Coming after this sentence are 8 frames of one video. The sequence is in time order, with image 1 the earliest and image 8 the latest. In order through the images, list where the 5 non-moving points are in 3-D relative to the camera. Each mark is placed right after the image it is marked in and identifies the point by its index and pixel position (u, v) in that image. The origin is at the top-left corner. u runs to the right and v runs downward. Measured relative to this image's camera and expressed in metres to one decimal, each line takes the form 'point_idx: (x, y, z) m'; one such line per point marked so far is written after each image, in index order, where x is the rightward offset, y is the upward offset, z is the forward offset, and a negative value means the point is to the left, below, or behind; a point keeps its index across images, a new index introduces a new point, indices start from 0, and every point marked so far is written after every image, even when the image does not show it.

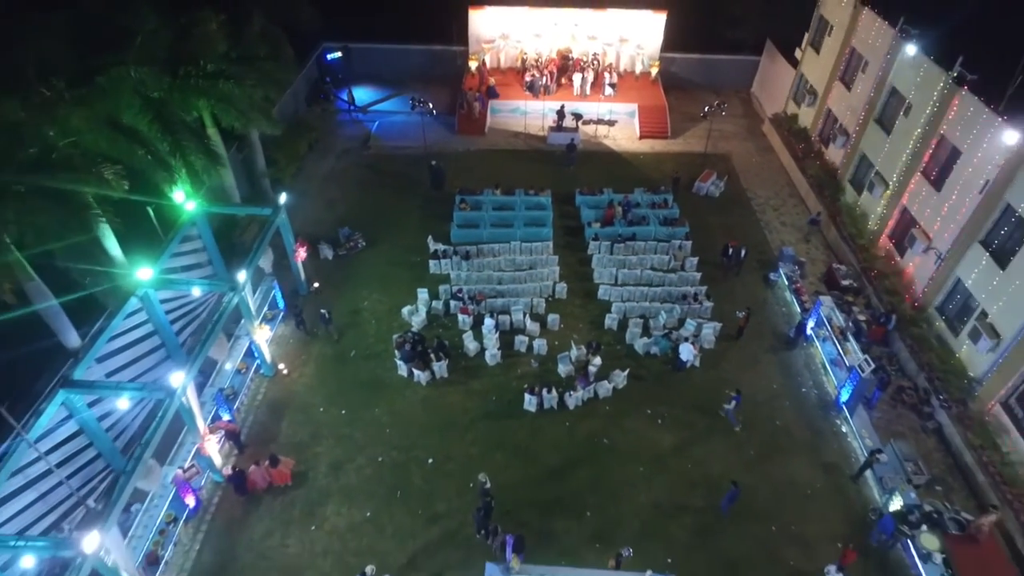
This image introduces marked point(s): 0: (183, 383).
0: (-11.2, -3.2, +17.1) m
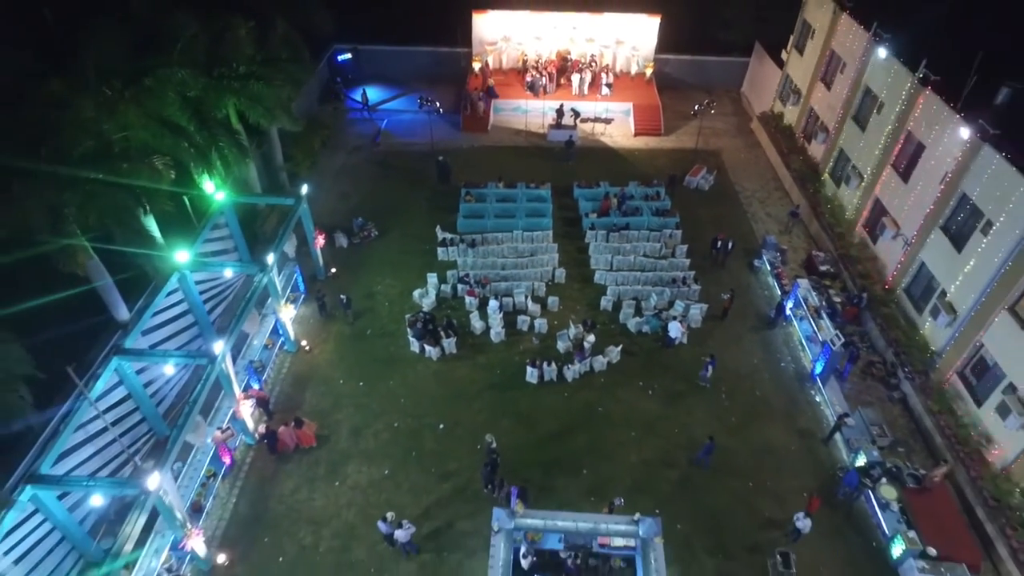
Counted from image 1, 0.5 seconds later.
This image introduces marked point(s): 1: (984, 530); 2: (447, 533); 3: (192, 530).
0: (-11.0, -2.4, +19.2) m
1: (+18.0, -9.3, +19.0) m
2: (-2.5, -9.5, +19.4) m
3: (-11.3, -8.5, +17.6) m
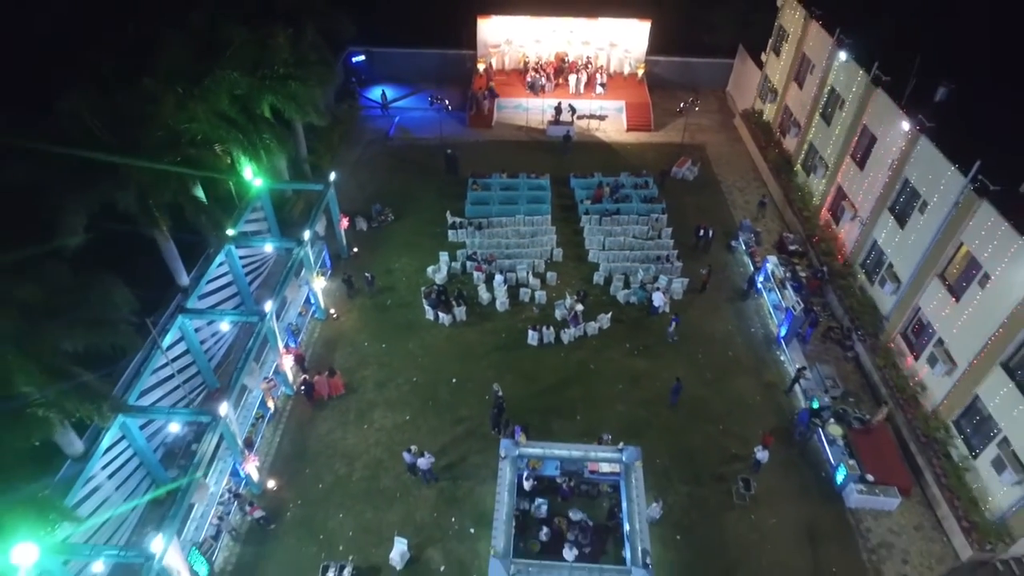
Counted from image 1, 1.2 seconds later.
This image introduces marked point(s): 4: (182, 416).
0: (-10.8, -1.0, +22.6) m
1: (+18.1, -7.9, +22.5) m
2: (-2.3, -8.1, +22.9) m
3: (-11.1, -7.1, +21.1) m
4: (-12.4, -4.8, +18.9) m
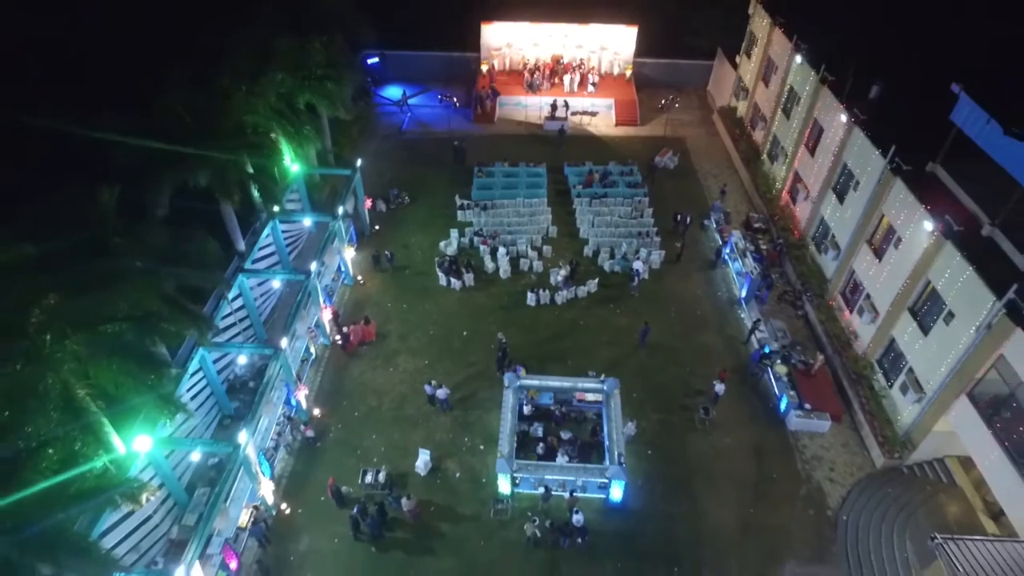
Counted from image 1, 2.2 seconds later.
0: (-10.7, +1.0, +27.5) m
1: (+18.3, -5.9, +27.3) m
2: (-2.2, -6.1, +27.7) m
3: (-11.0, -5.1, +25.9) m
4: (-12.3, -2.8, +23.7) m
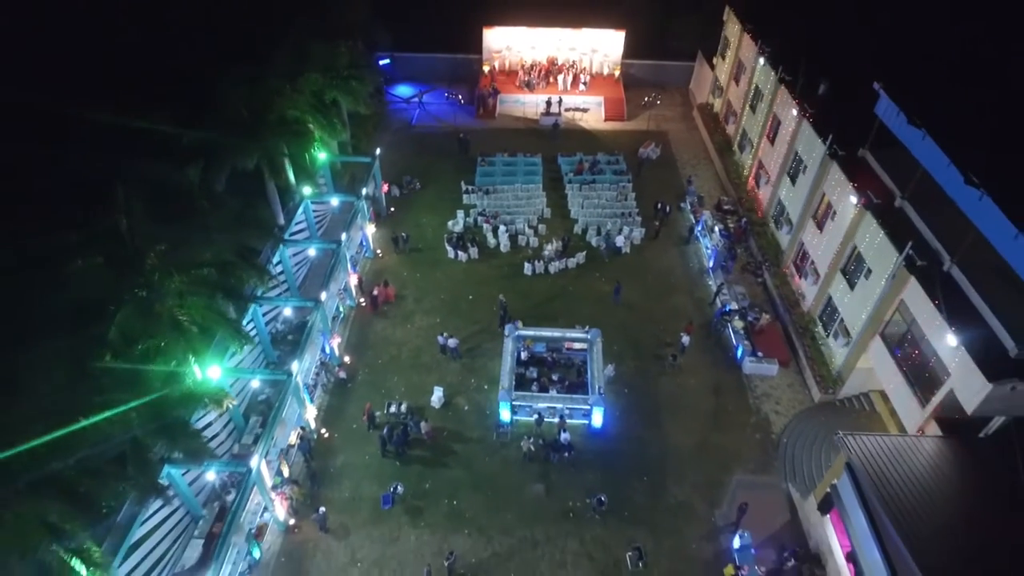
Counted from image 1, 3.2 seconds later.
0: (-10.8, +3.1, +32.5) m
1: (+18.2, -3.7, +32.4) m
2: (-2.2, -4.0, +32.8) m
3: (-11.1, -3.0, +30.9) m
4: (-12.3, -0.7, +28.7) m
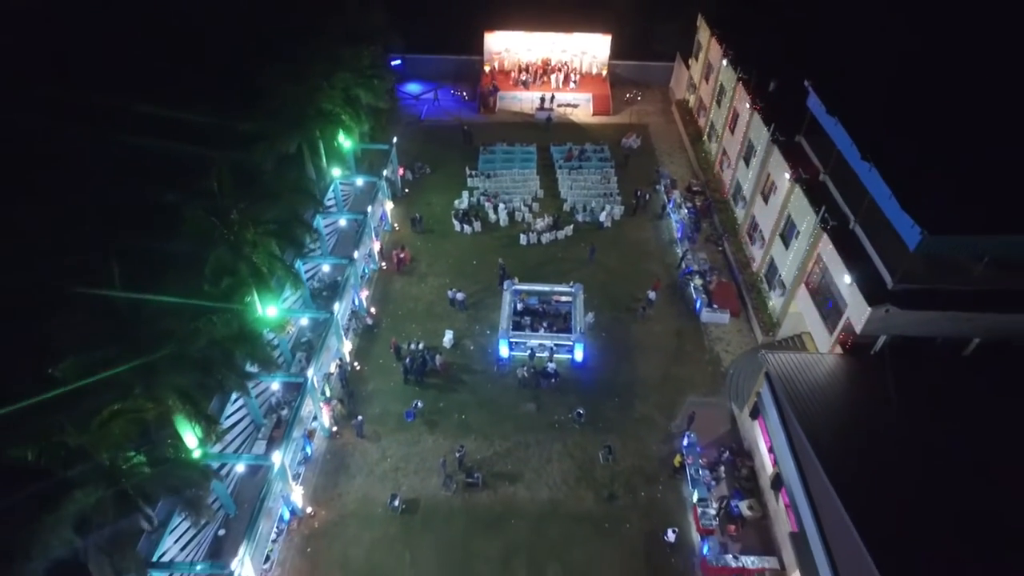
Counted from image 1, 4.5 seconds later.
0: (-11.0, +5.9, +39.0) m
1: (+18.0, -0.9, +39.0) m
2: (-2.4, -1.2, +39.3) m
3: (-11.2, -0.2, +37.5) m
4: (-12.5, +2.1, +35.2) m
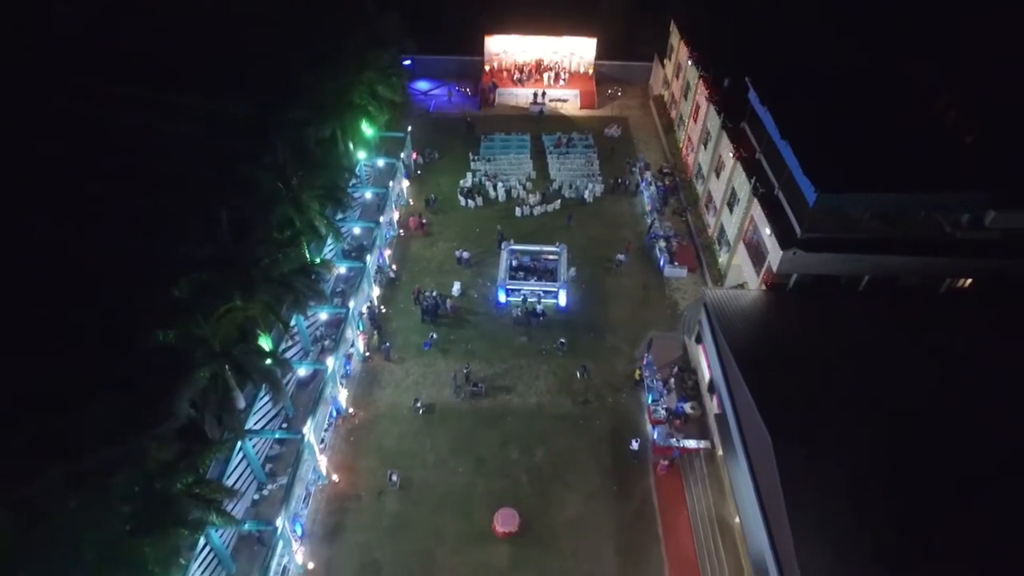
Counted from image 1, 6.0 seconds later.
0: (-11.3, +9.5, +47.2) m
1: (+17.7, +2.7, +47.2) m
2: (-2.8, +2.4, +47.5) m
3: (-11.6, +3.4, +45.7) m
4: (-12.9, +5.7, +43.4) m
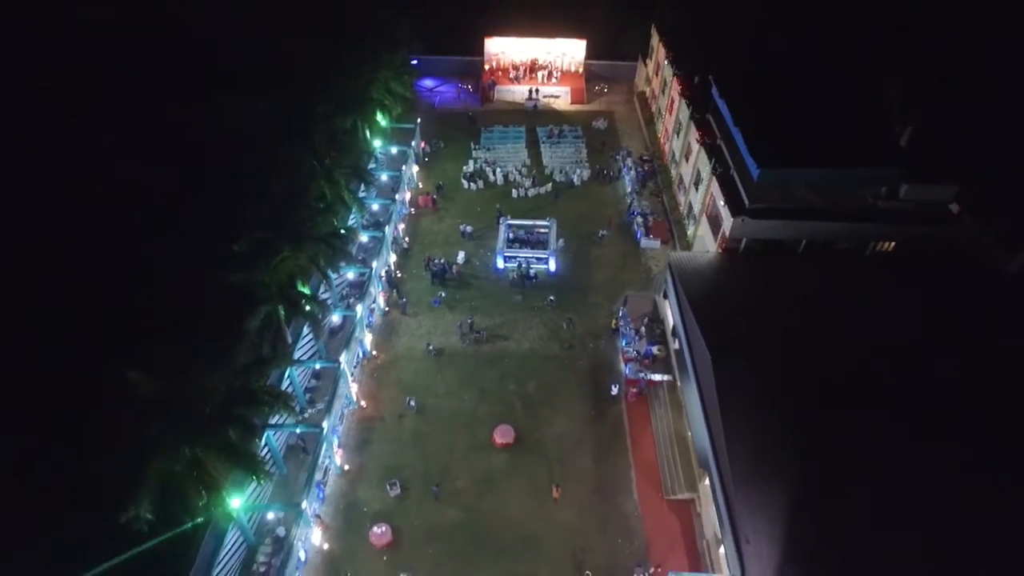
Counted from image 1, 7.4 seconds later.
0: (-11.7, +12.8, +54.4) m
1: (+17.4, +6.0, +54.5) m
2: (-3.1, +5.7, +54.8) m
3: (-11.9, +6.6, +52.9) m
4: (-13.2, +8.9, +50.6) m
